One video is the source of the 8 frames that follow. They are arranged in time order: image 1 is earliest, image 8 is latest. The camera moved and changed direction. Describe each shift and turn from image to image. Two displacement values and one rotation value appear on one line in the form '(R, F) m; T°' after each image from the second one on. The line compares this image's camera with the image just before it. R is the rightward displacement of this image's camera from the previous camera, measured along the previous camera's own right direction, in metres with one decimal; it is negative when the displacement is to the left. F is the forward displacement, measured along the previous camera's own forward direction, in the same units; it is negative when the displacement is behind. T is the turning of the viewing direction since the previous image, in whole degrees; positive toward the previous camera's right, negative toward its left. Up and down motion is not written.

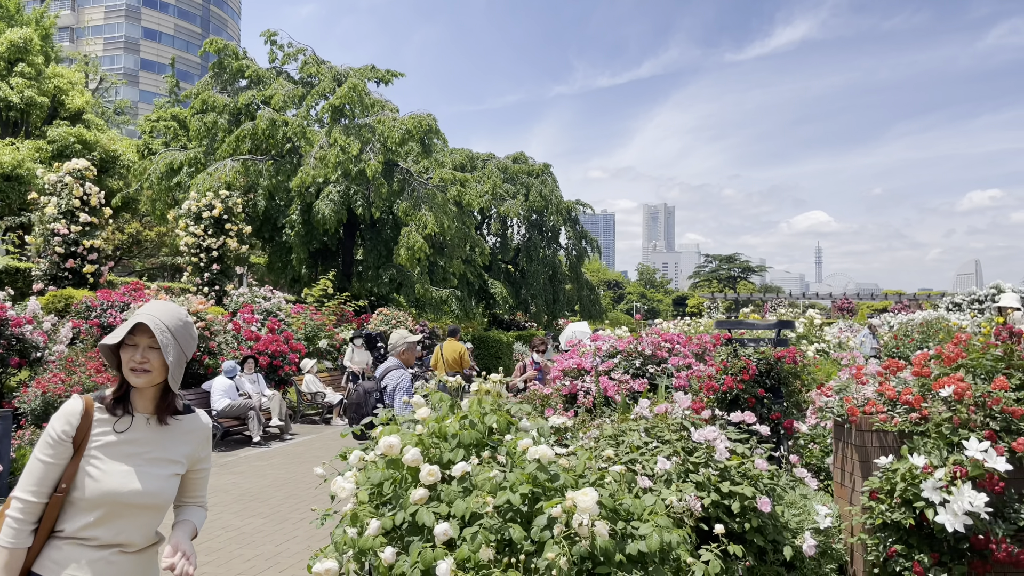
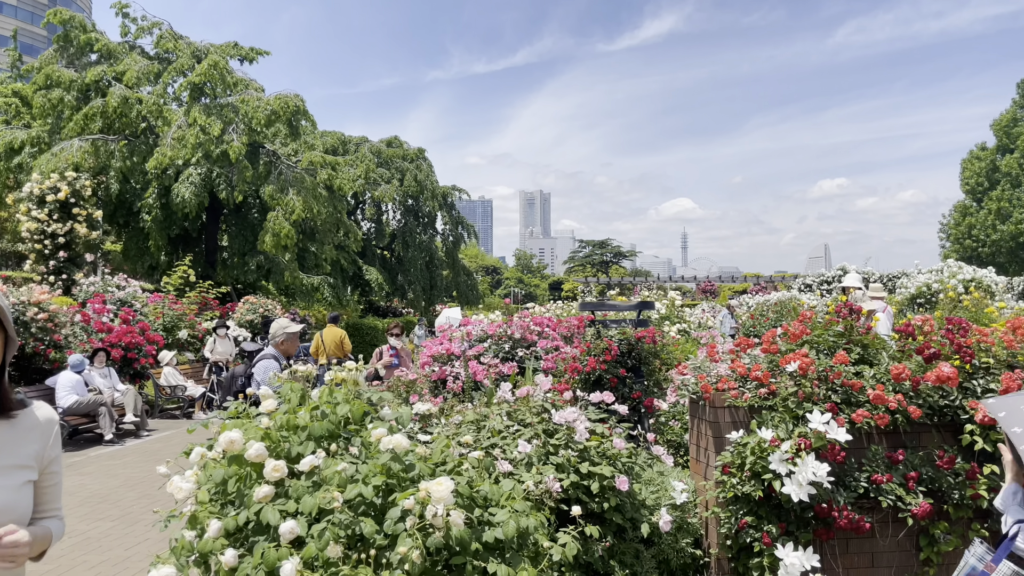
(+0.1, +0.1) m; +9°
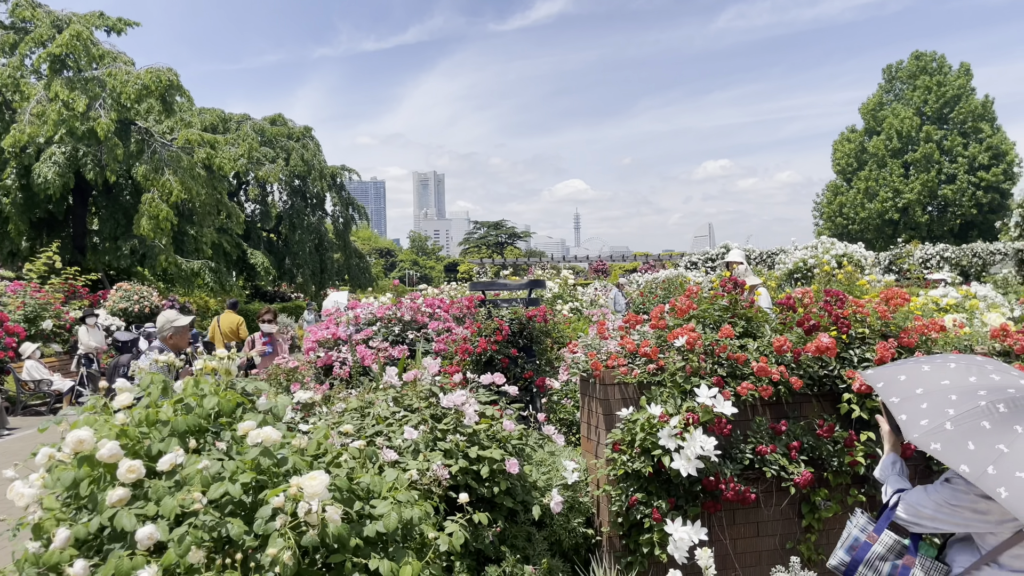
(0.0, +0.1) m; +7°
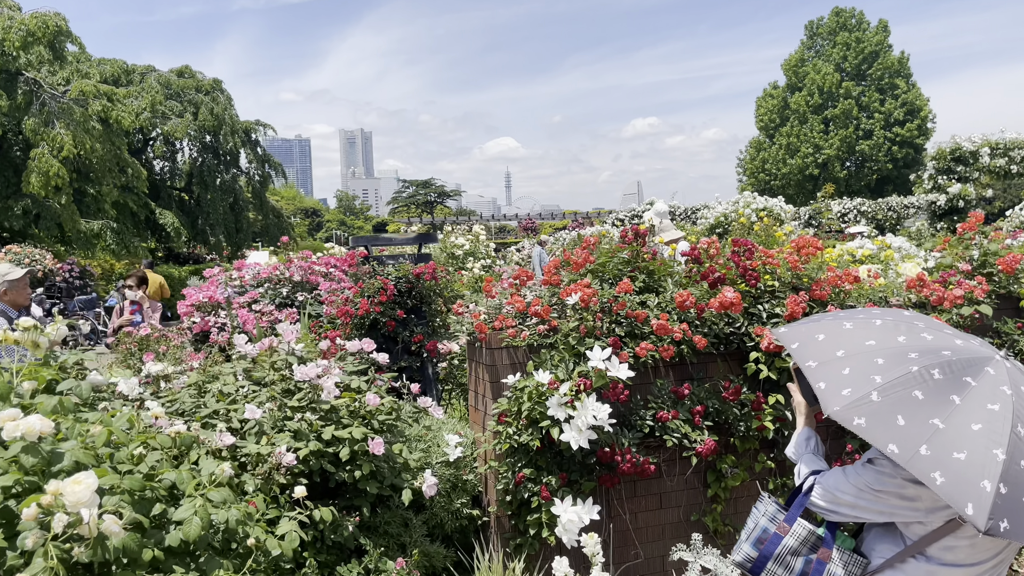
(+0.2, +0.4) m; +5°
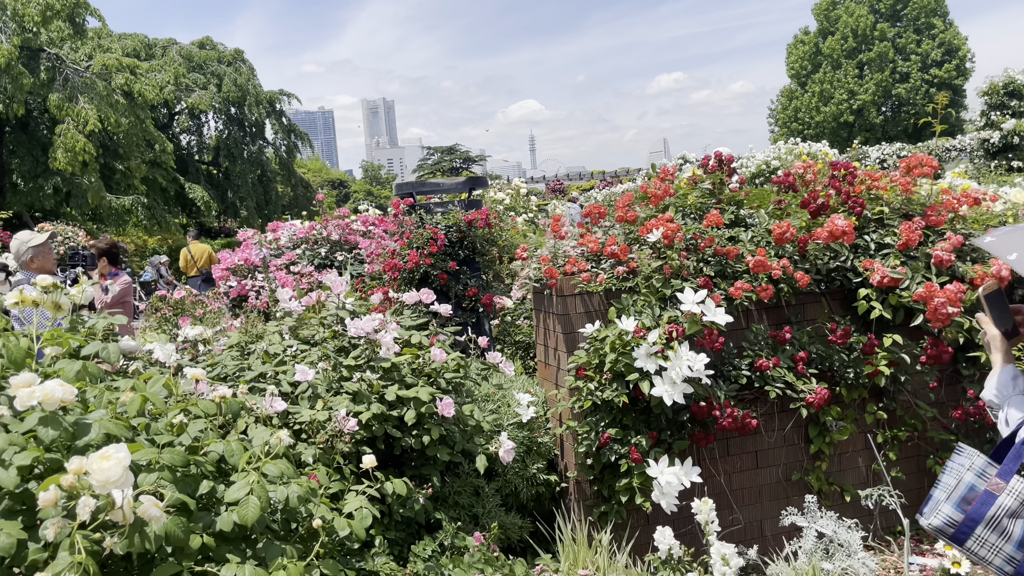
(-0.2, +0.4) m; -2°
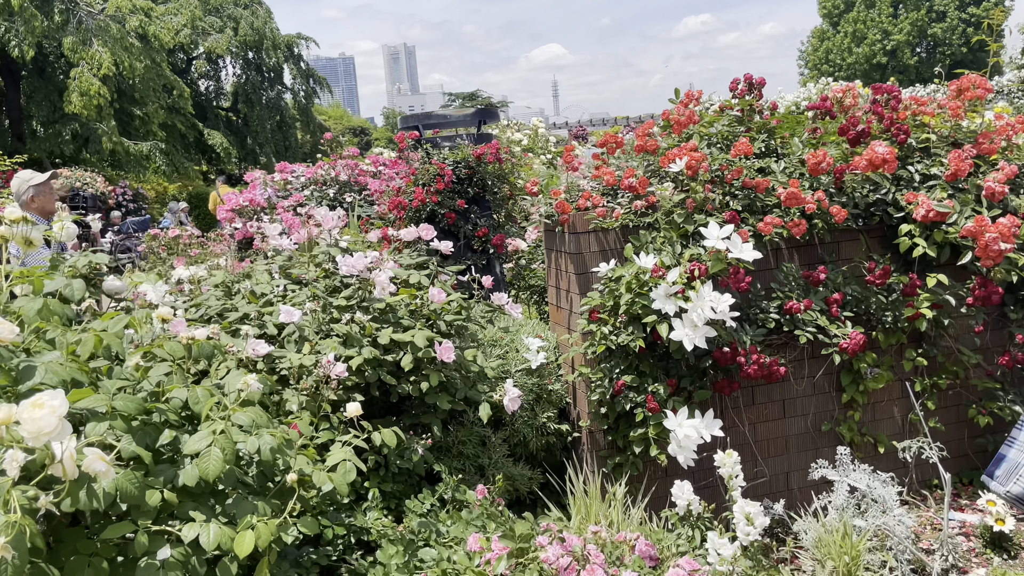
(0.0, +0.2) m; -2°
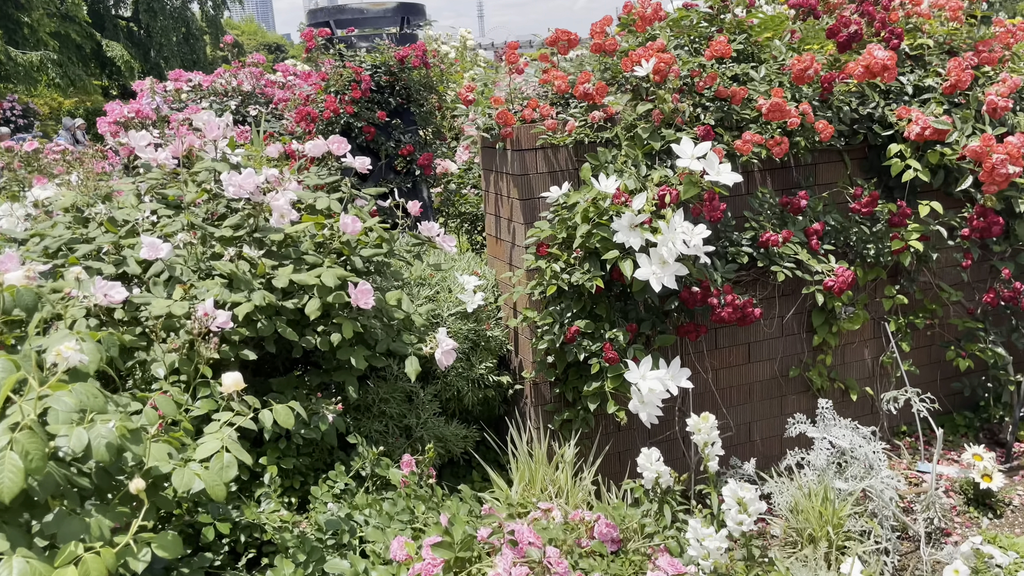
(0.0, +0.4) m; +5°
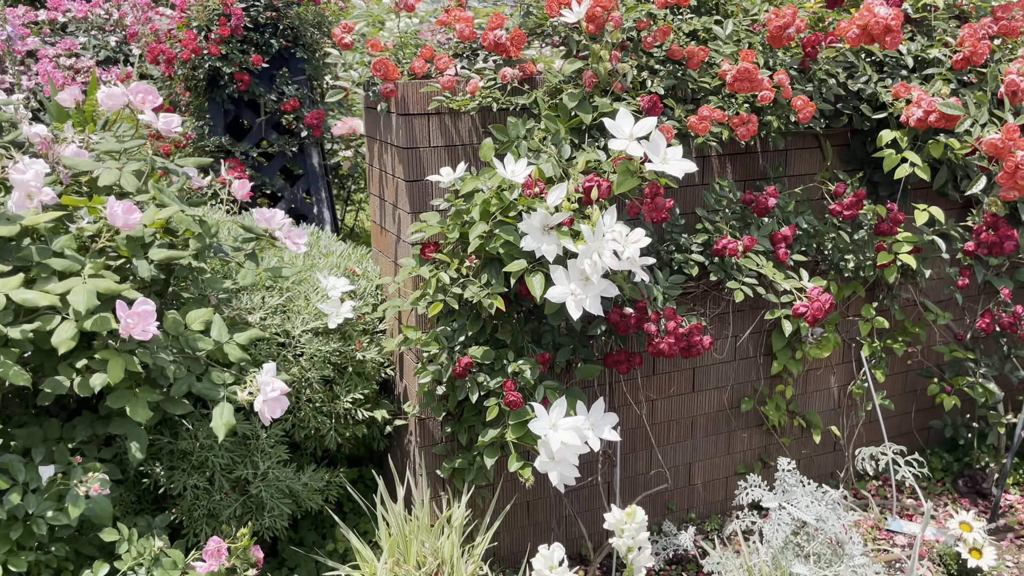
(+0.1, +0.5) m; +3°
